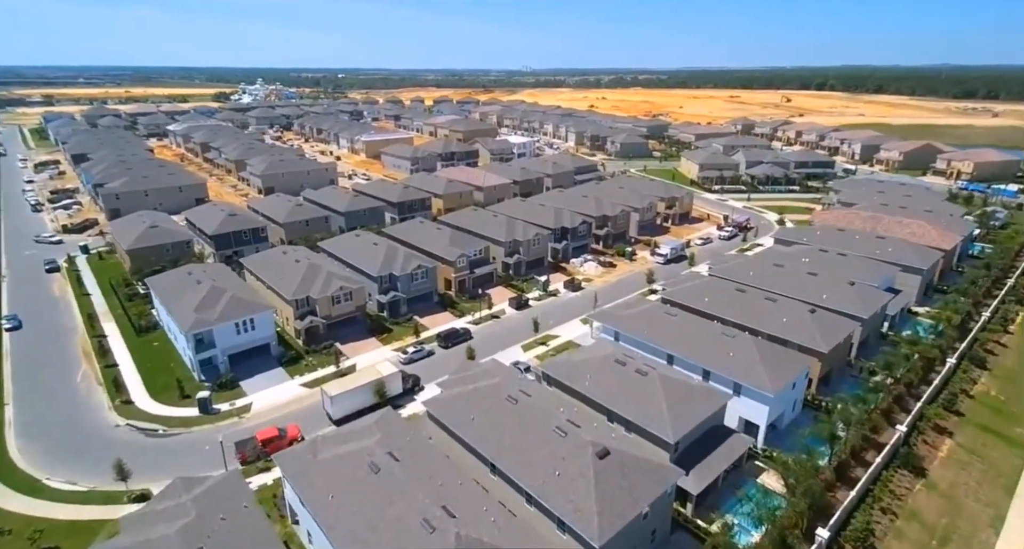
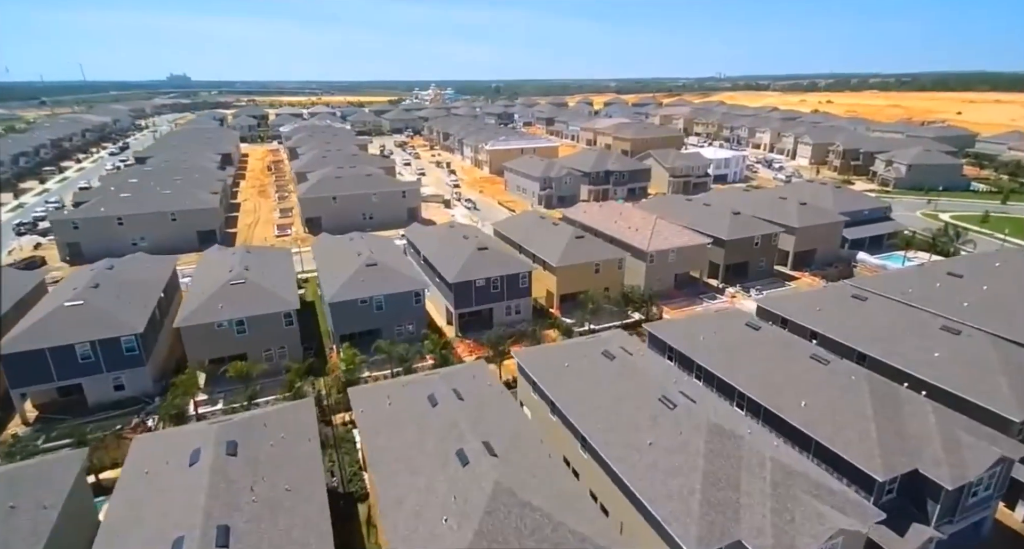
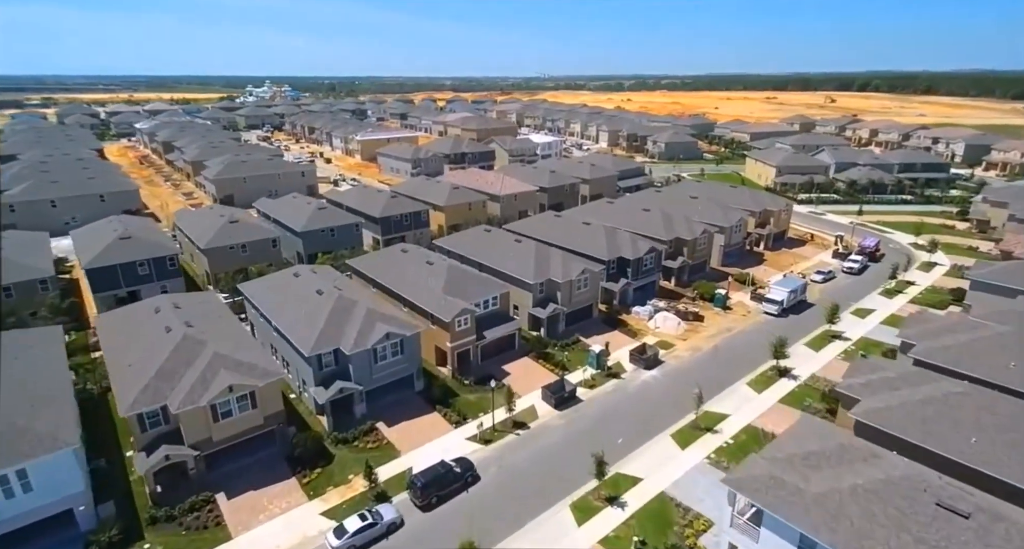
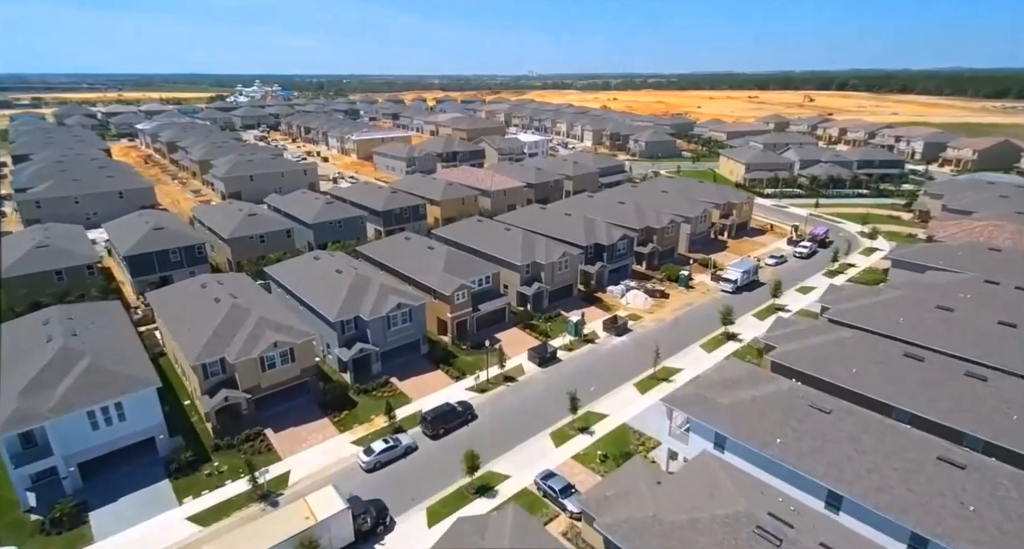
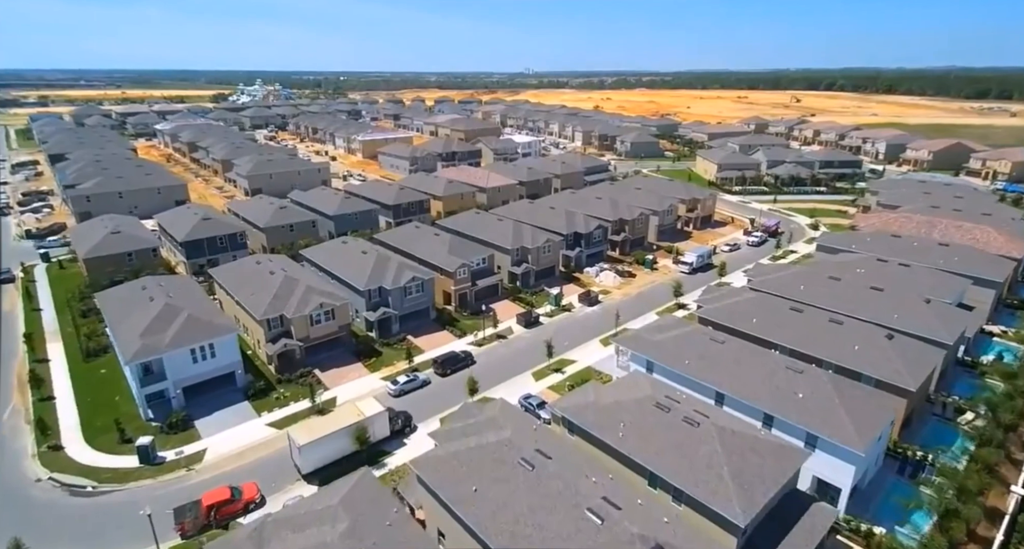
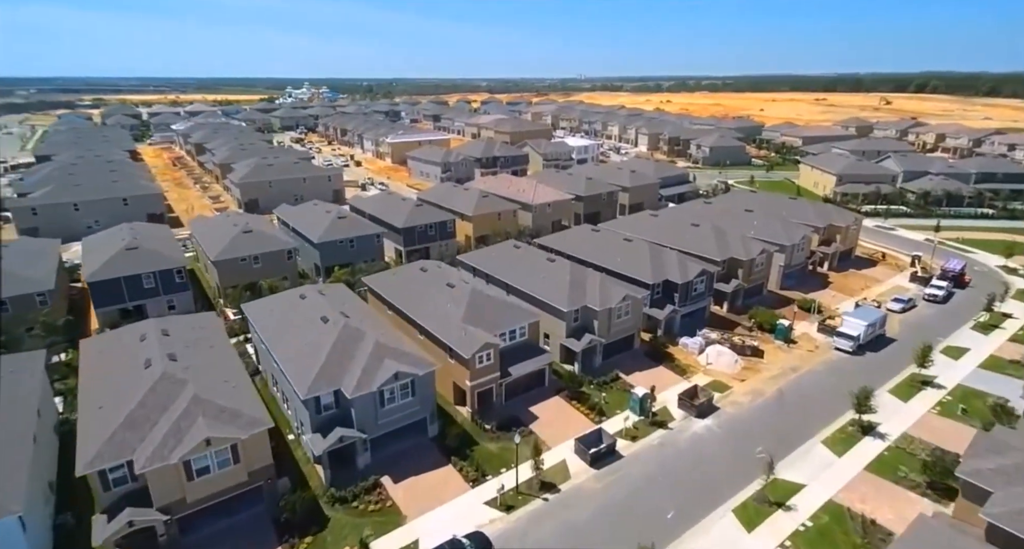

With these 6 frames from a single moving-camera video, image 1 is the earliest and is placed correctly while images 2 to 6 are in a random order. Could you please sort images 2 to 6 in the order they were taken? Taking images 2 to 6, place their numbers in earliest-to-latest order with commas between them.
5, 4, 3, 6, 2
